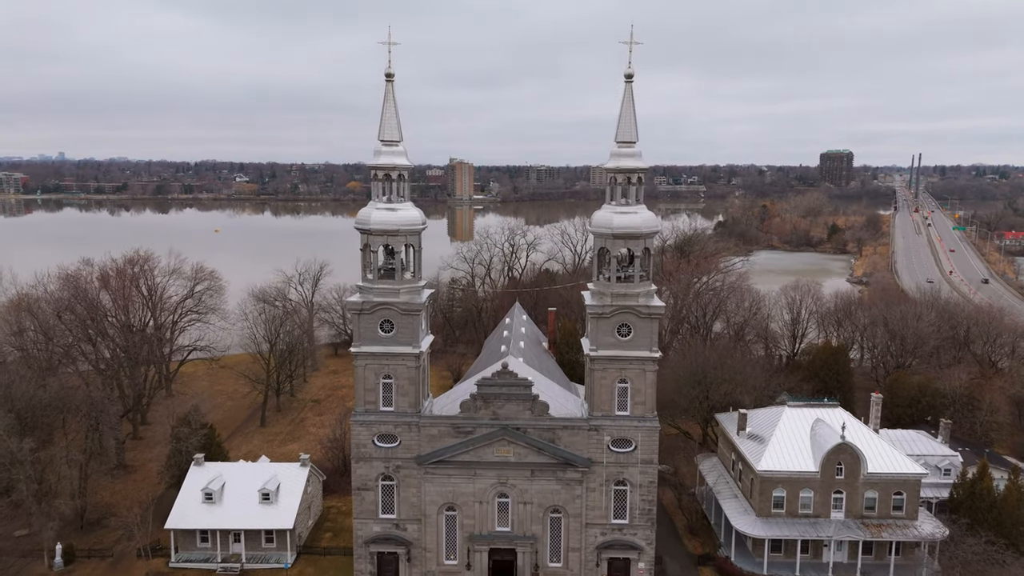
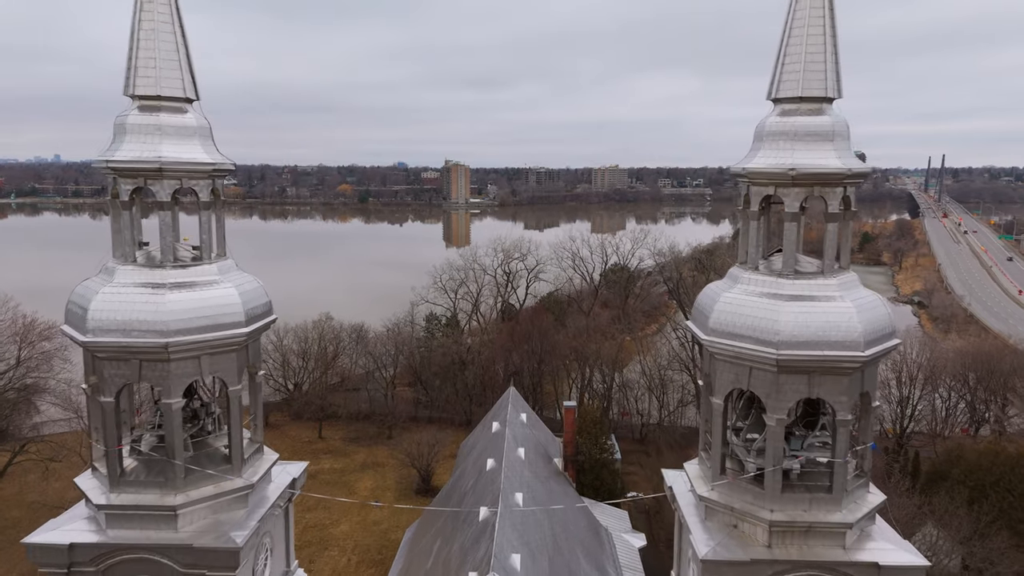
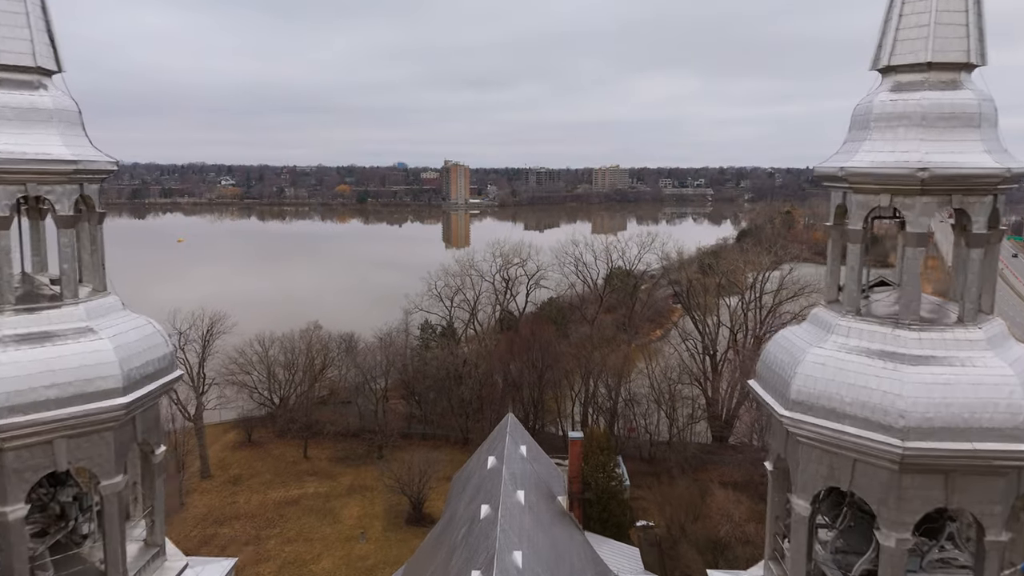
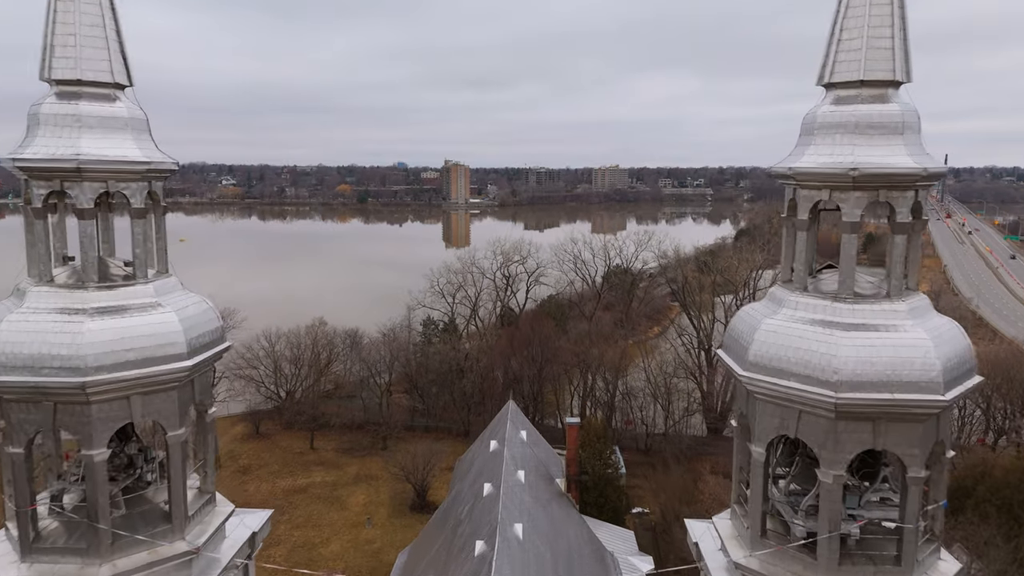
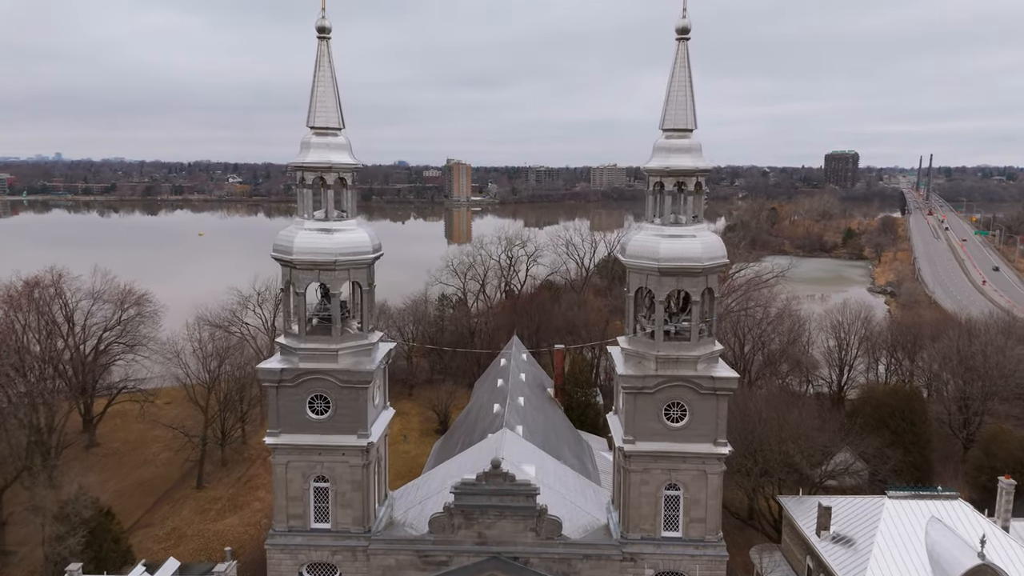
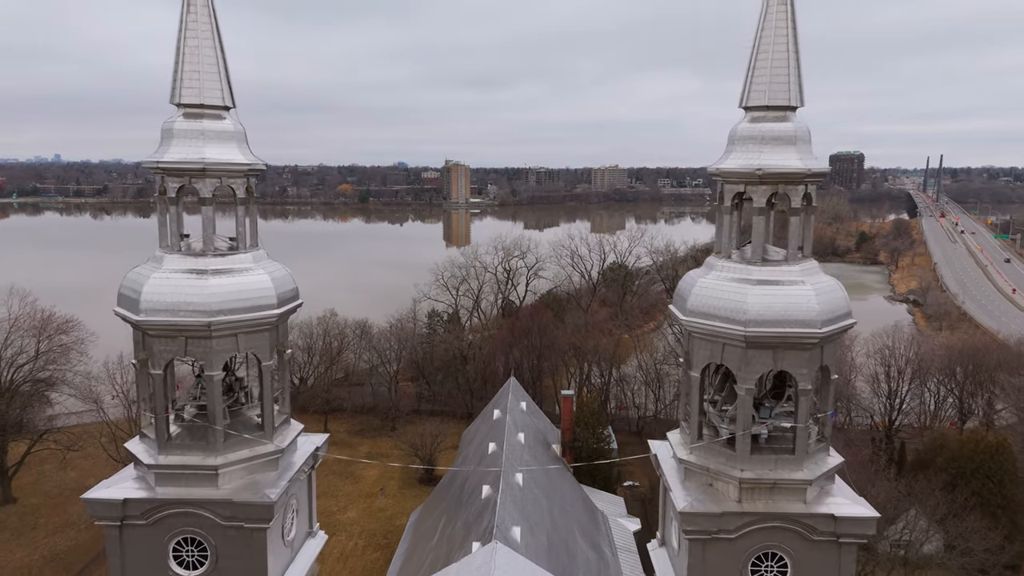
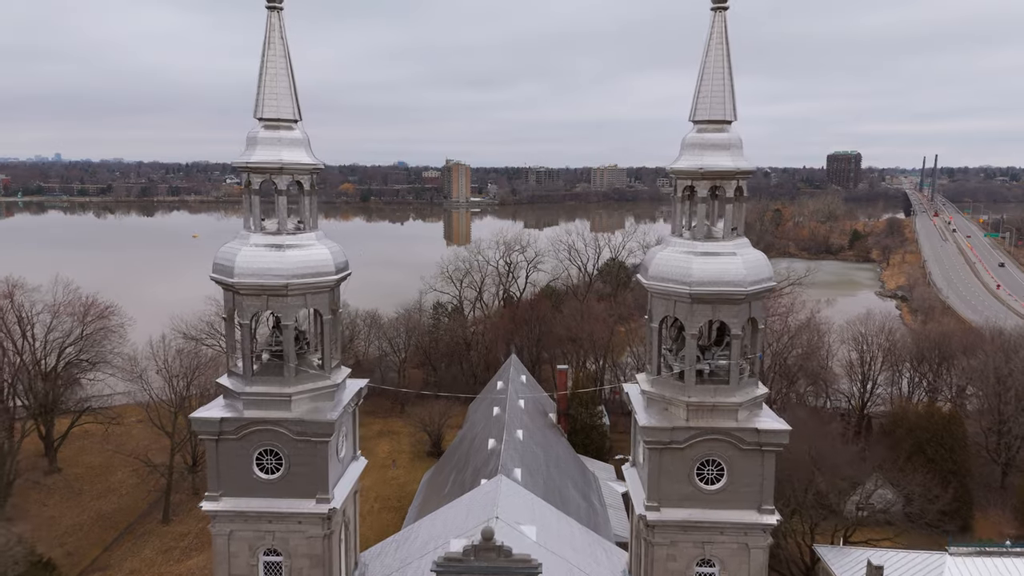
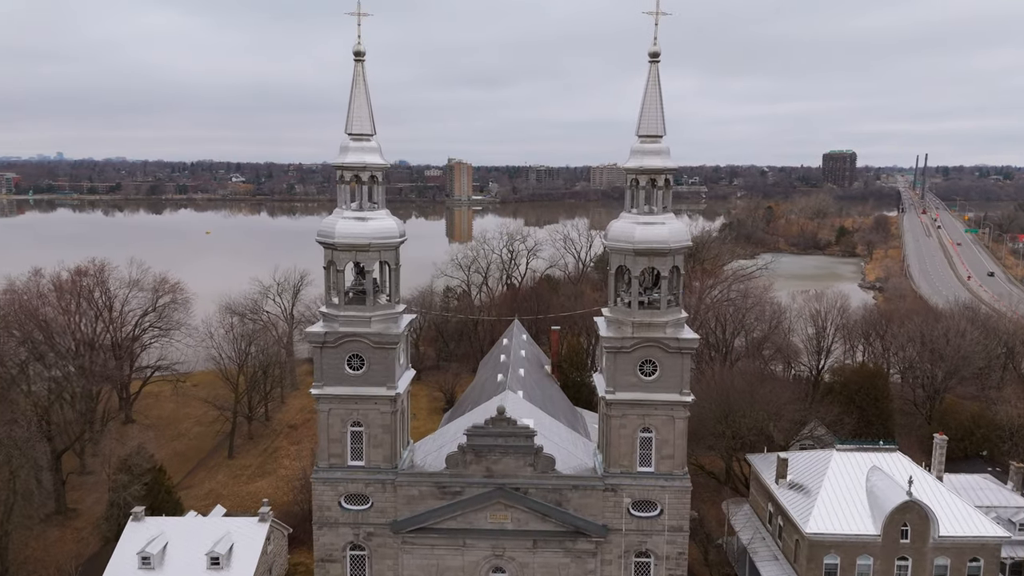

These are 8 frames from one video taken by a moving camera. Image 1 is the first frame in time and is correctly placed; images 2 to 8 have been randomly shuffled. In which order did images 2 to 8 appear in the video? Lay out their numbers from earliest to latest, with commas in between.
8, 5, 7, 6, 2, 4, 3
